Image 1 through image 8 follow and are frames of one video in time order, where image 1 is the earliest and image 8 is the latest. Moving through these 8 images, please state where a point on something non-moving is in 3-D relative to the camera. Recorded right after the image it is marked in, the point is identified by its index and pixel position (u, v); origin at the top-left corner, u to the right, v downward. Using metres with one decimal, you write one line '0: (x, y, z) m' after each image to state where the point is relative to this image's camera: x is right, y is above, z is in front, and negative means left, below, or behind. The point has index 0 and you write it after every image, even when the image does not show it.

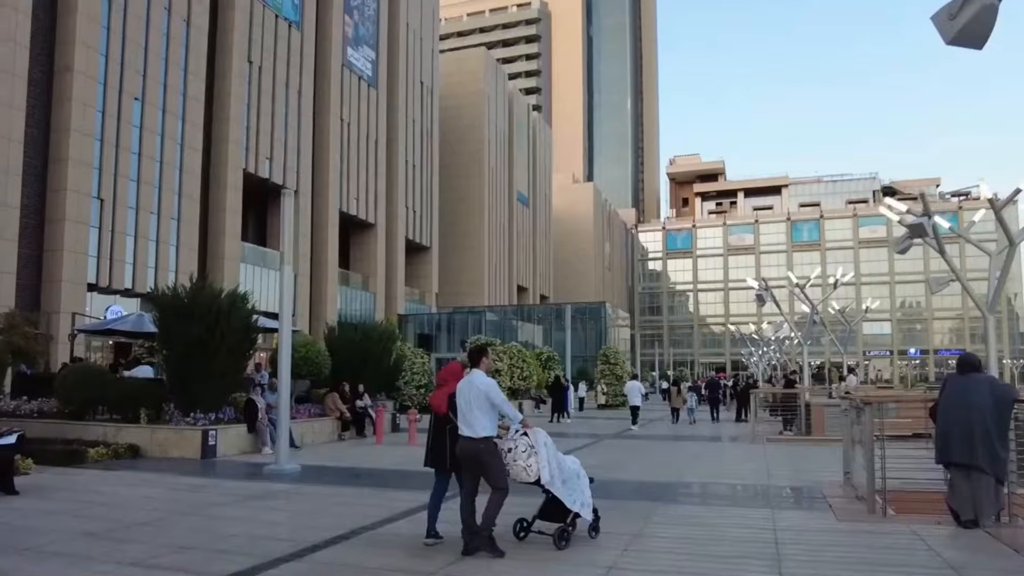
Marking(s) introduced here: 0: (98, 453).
0: (-7.1, -2.8, +13.4) m
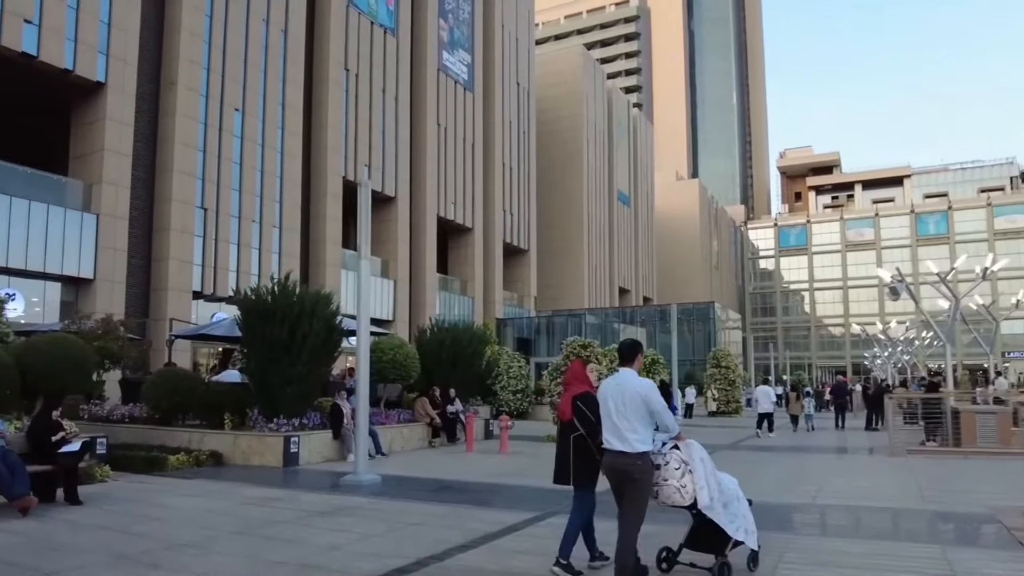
0: (-5.5, -2.9, +12.9) m
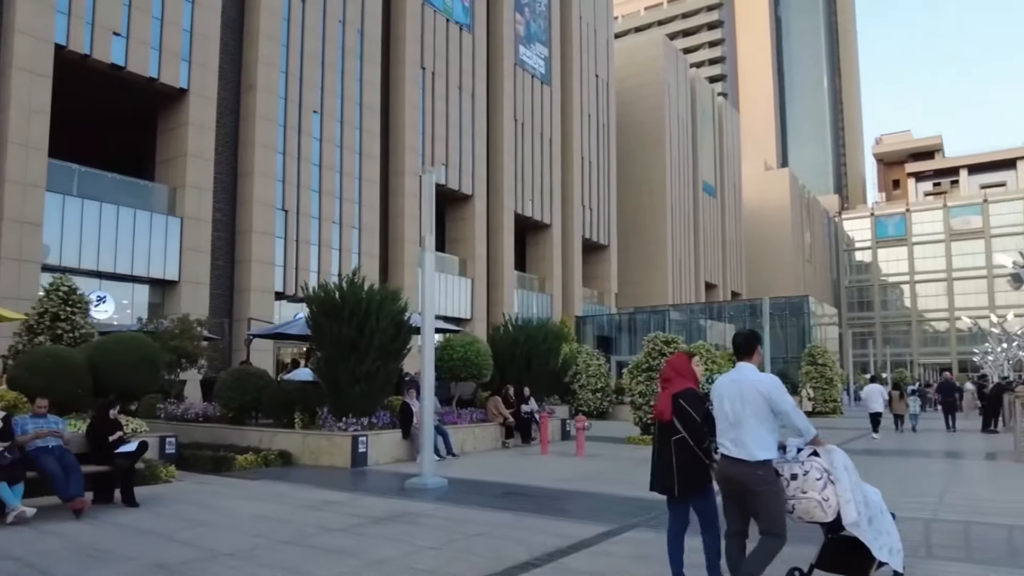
0: (-4.3, -2.8, +12.7) m
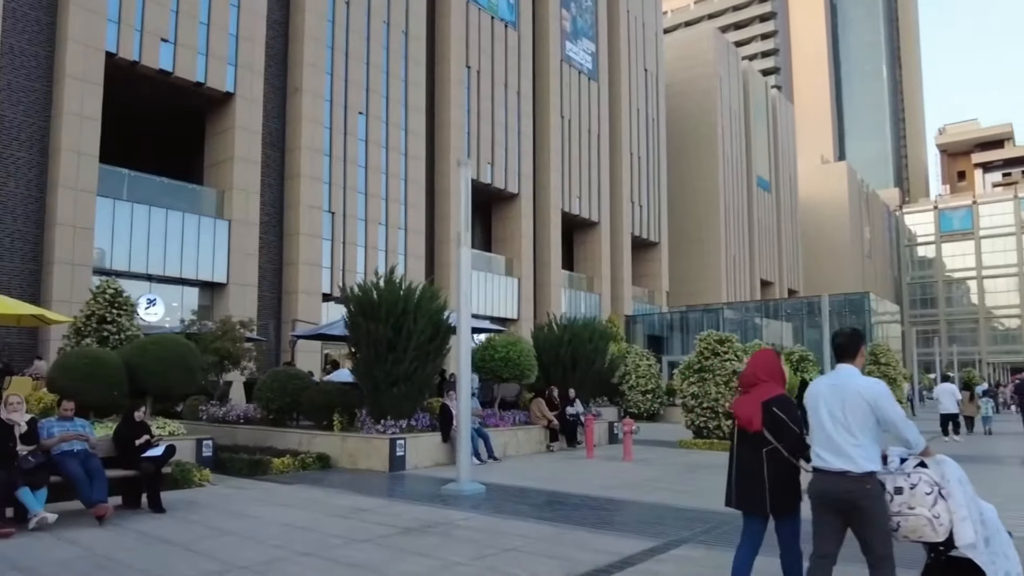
0: (-3.6, -2.8, +12.4) m
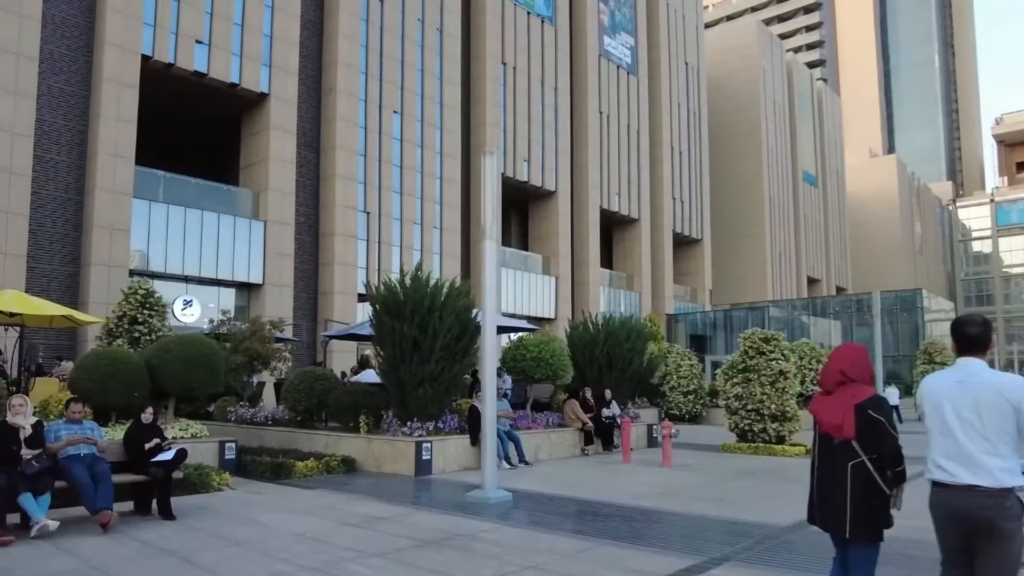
0: (-3.2, -2.8, +12.0) m
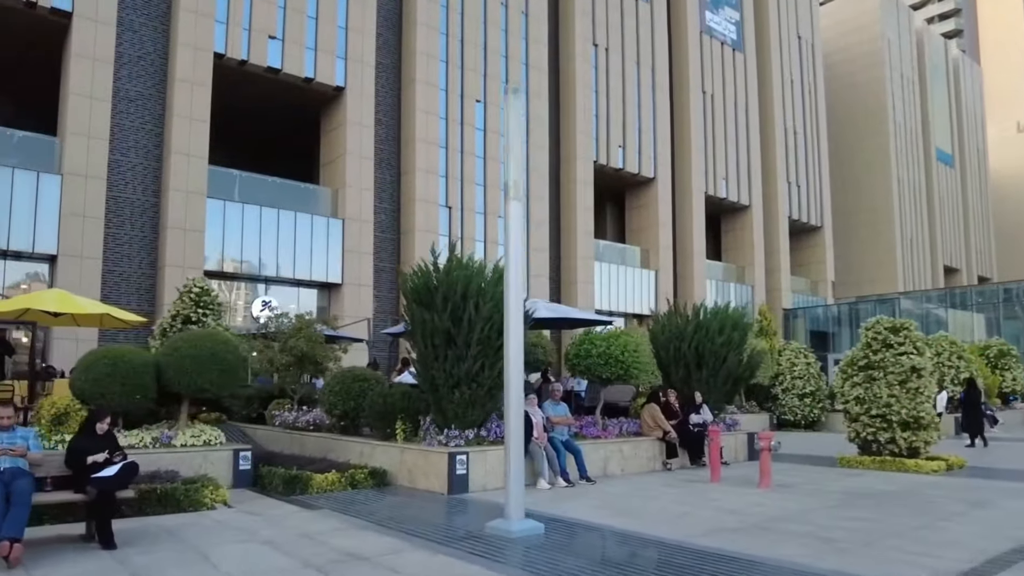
0: (-2.4, -2.6, +10.3) m
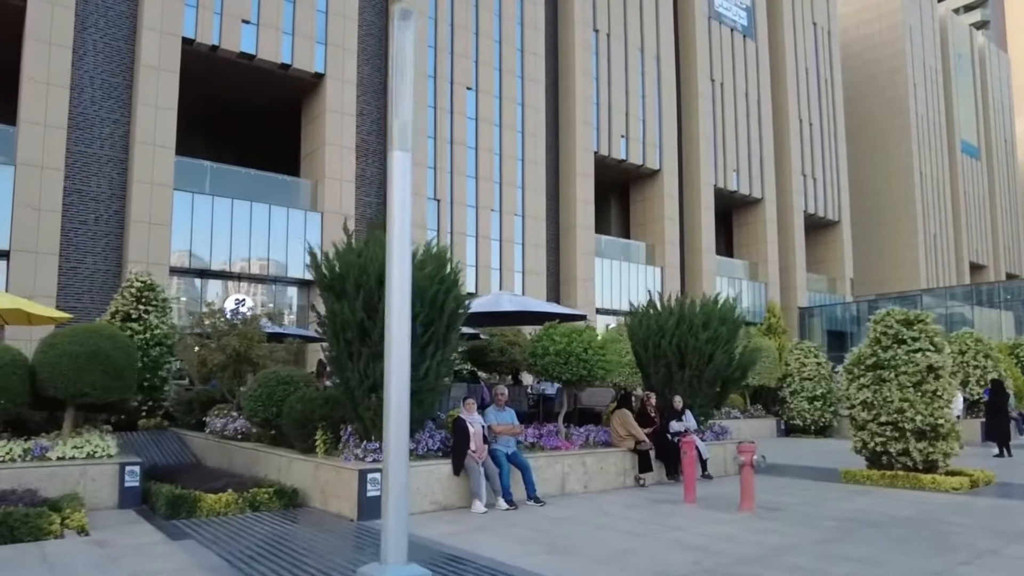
0: (-3.2, -2.4, +8.7) m
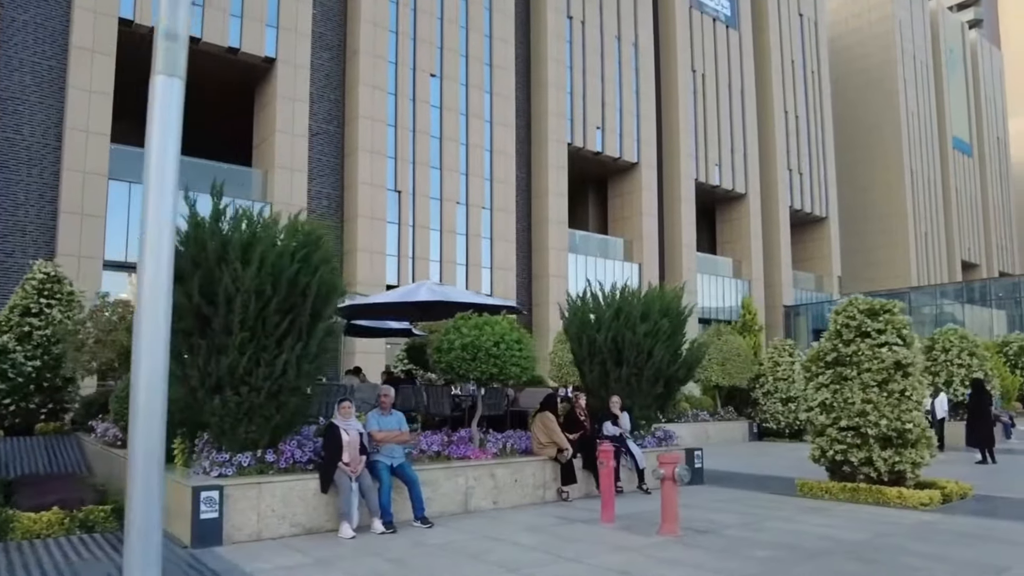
0: (-4.4, -2.2, +7.2) m
